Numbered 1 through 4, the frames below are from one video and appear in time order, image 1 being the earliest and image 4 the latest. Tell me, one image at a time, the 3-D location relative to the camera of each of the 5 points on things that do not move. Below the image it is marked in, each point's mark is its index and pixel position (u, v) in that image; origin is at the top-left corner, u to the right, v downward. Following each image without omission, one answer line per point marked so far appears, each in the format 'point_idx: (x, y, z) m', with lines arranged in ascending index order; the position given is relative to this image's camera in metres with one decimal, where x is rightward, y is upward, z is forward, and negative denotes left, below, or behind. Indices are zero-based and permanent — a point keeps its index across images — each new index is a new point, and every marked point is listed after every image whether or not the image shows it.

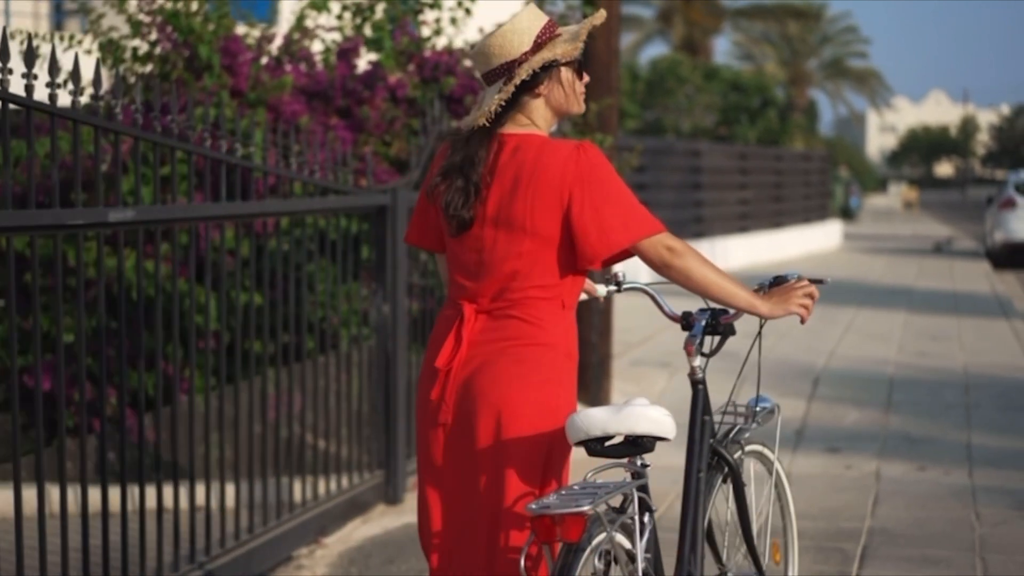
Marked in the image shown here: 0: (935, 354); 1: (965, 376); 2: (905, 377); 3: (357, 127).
0: (+2.5, -0.4, +10.2) m
1: (+2.4, -0.5, +9.2) m
2: (+2.1, -0.5, +9.1) m
3: (-0.7, +0.7, +7.5) m
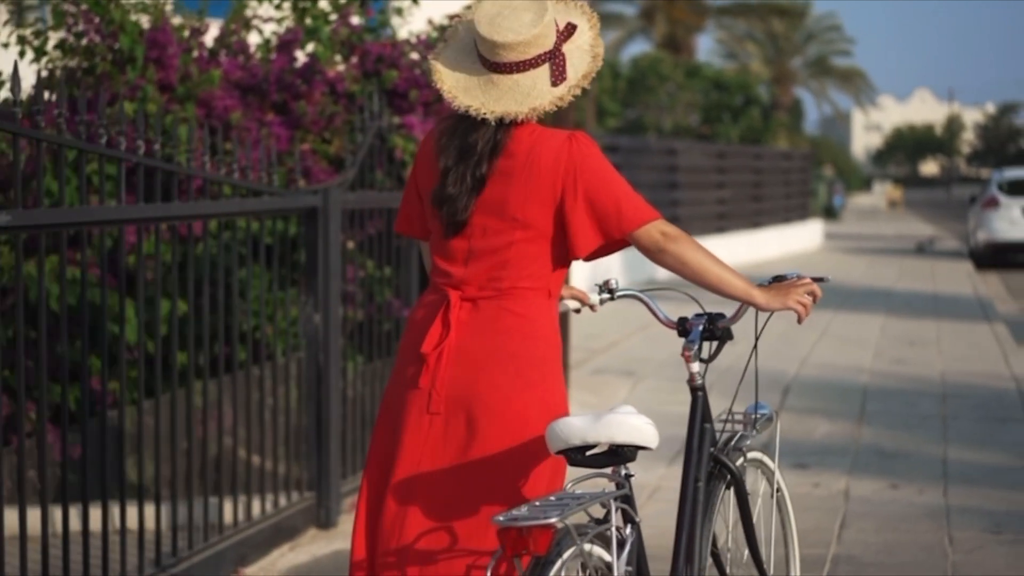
0: (+2.3, -0.4, +9.8) m
1: (+2.2, -0.5, +8.8) m
2: (+1.9, -0.5, +8.7) m
3: (-0.9, +0.7, +7.0) m
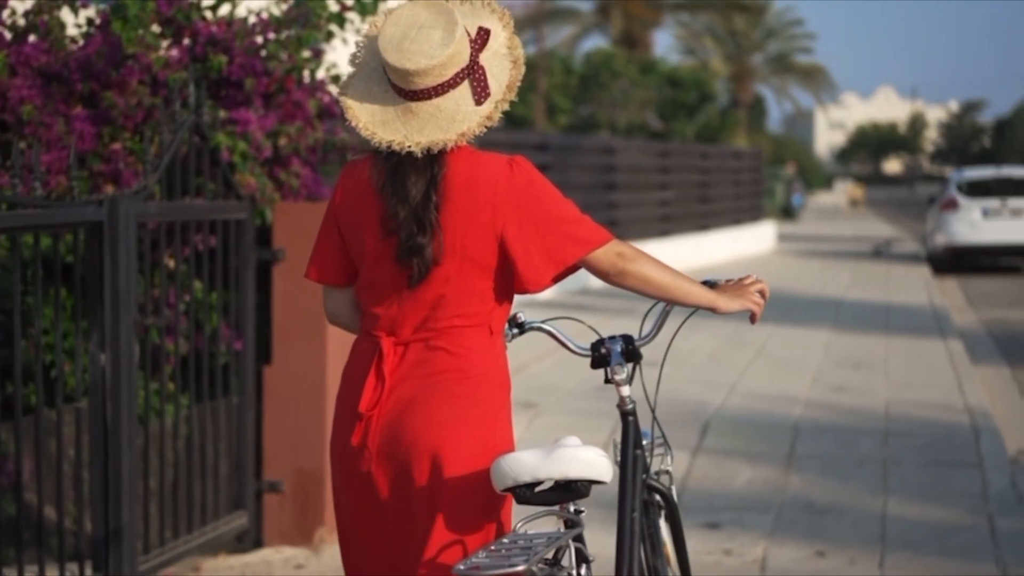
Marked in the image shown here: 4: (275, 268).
0: (+1.7, -0.5, +8.7) m
1: (+1.7, -0.6, +7.7) m
2: (+1.3, -0.6, +7.6) m
3: (-1.4, +0.6, +5.9) m
4: (-0.8, +0.1, +6.0) m
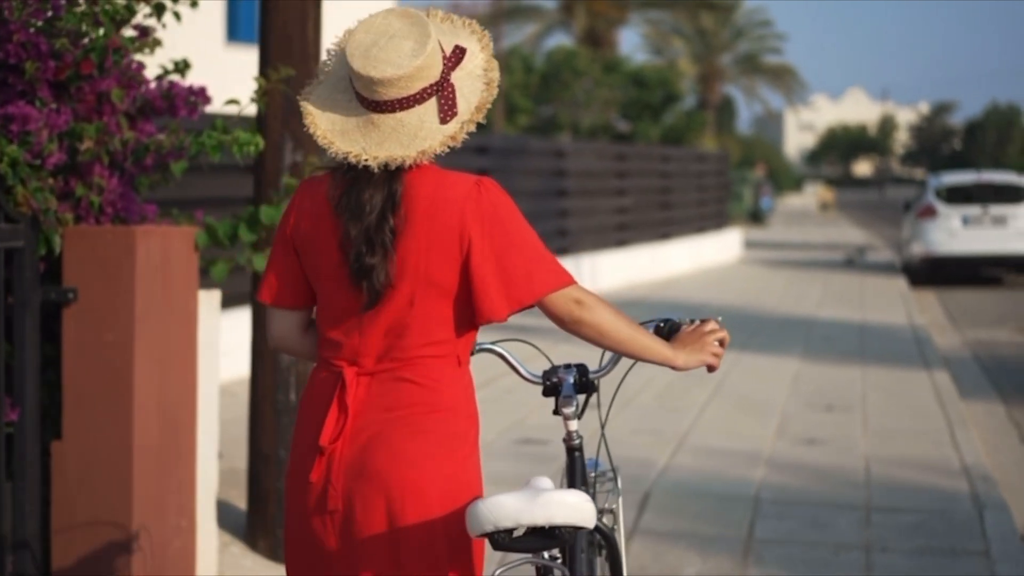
0: (+1.3, -0.6, +7.3) m
1: (+1.3, -0.7, +6.3) m
2: (+1.0, -0.7, +6.2) m
3: (-1.7, +0.4, +4.4) m
4: (-1.2, -0.1, +4.5) m
